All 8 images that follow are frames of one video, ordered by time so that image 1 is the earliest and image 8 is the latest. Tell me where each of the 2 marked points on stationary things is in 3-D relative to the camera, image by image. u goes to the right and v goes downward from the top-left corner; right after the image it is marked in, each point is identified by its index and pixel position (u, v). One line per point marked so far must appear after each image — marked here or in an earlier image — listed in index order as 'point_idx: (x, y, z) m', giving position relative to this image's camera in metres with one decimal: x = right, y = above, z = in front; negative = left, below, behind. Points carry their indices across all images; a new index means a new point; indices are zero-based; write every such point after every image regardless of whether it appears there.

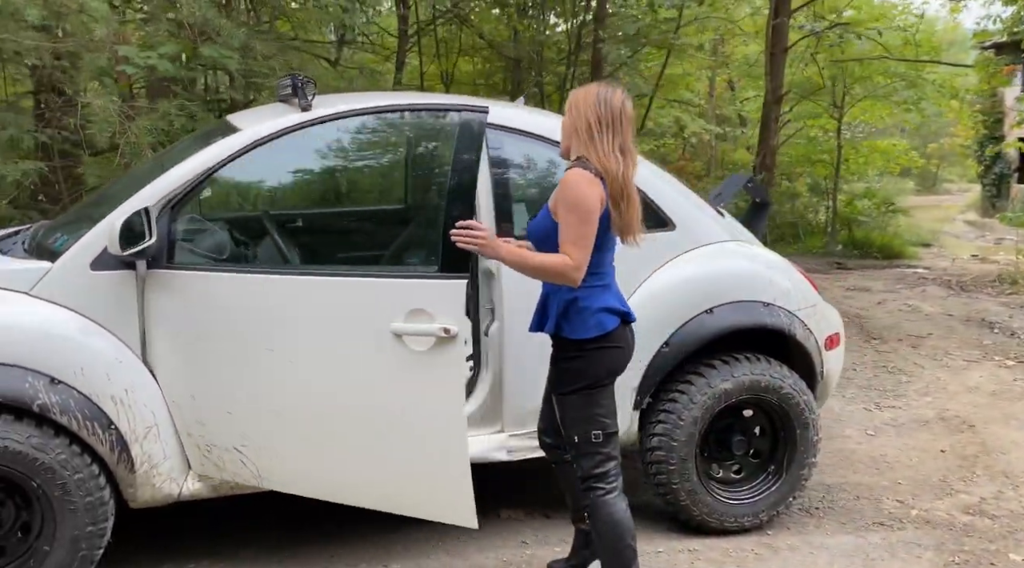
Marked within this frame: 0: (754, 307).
0: (+1.0, -0.1, +3.4) m
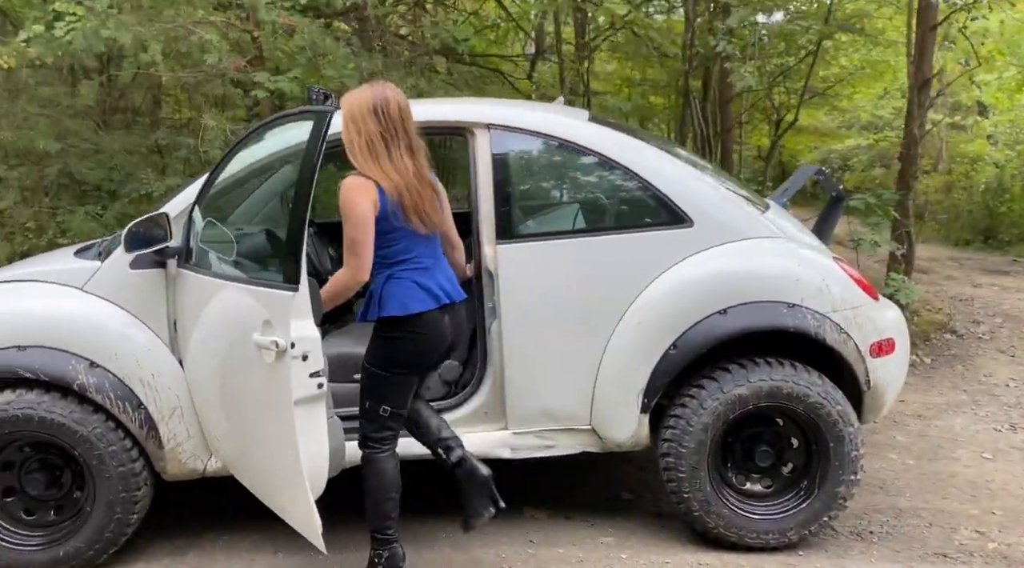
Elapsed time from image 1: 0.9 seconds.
0: (+1.0, -0.1, +3.1) m
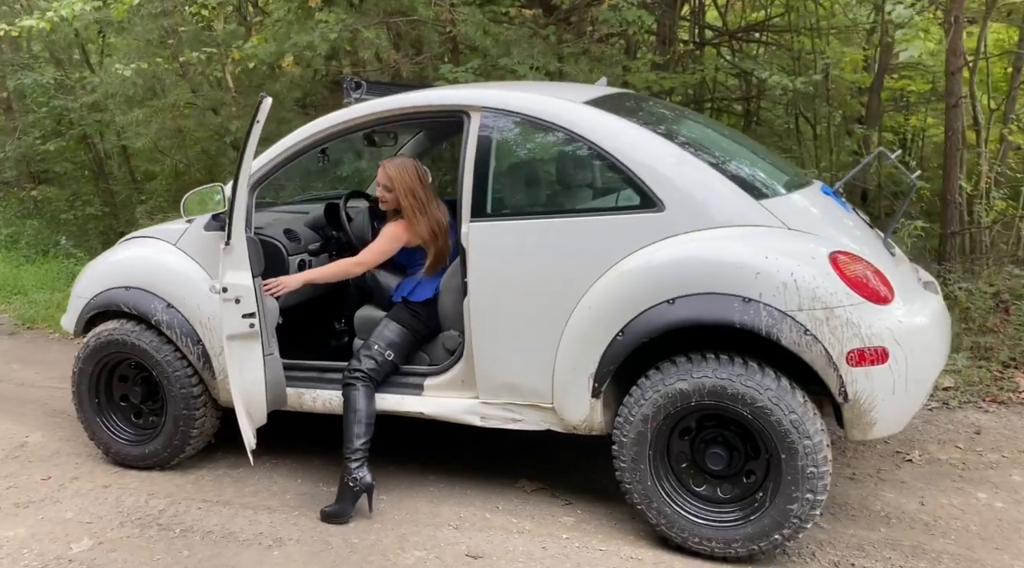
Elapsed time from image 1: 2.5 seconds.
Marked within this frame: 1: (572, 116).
0: (+0.7, -0.1, +2.9) m
1: (+0.2, +0.7, +3.4) m
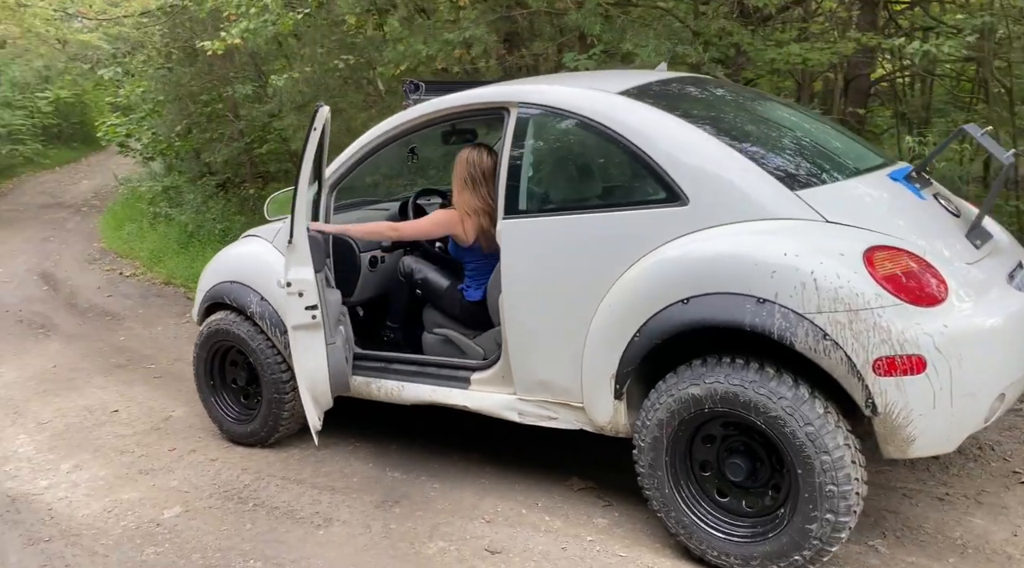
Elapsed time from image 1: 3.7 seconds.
0: (+0.7, -0.1, +2.7) m
1: (+0.4, +0.7, +3.2) m
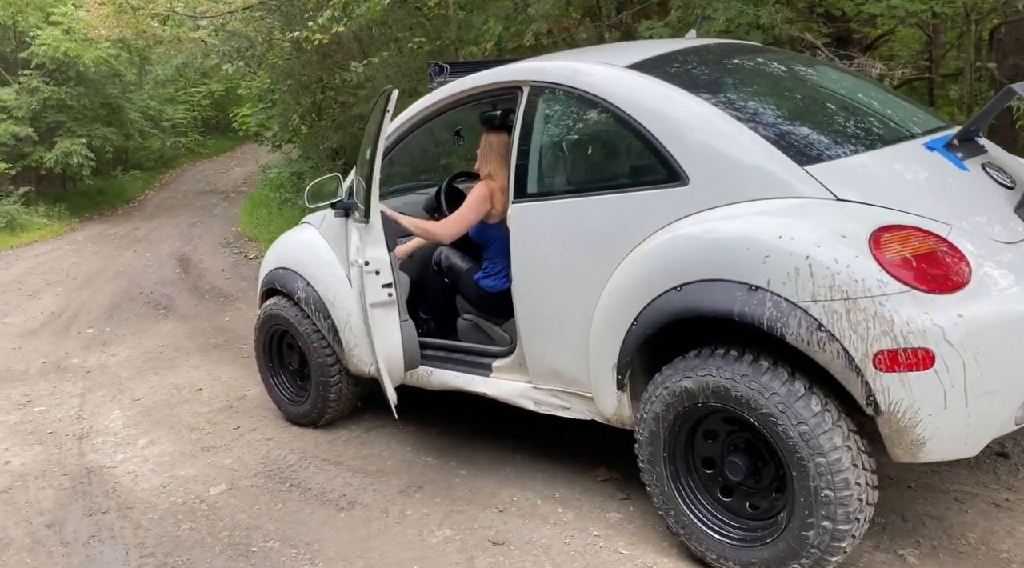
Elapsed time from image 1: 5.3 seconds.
0: (+0.7, 0.0, +2.5) m
1: (+0.4, +0.7, +3.1) m
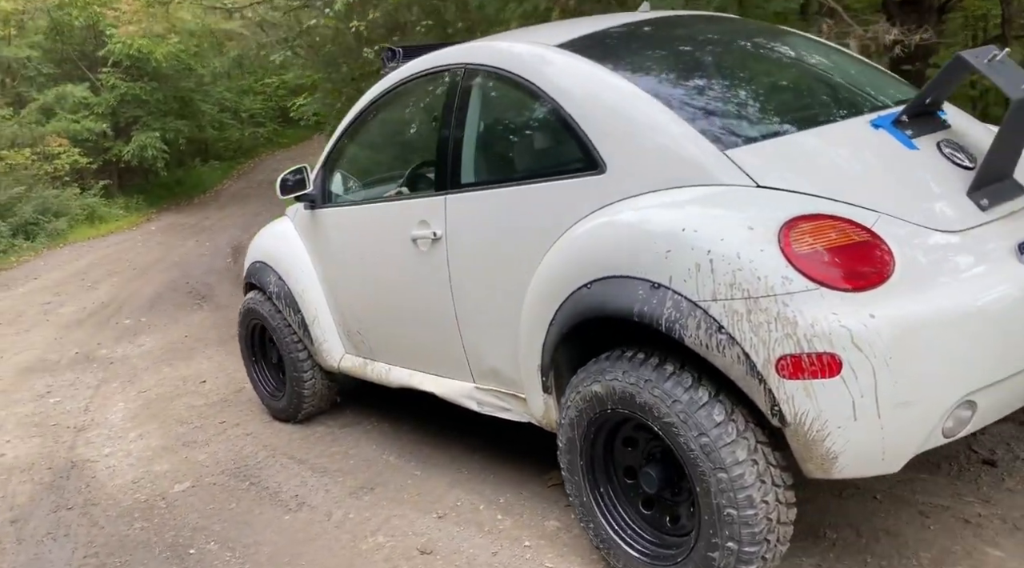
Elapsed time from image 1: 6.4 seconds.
0: (+0.3, 0.0, +2.3) m
1: (+0.1, +0.8, +2.9) m
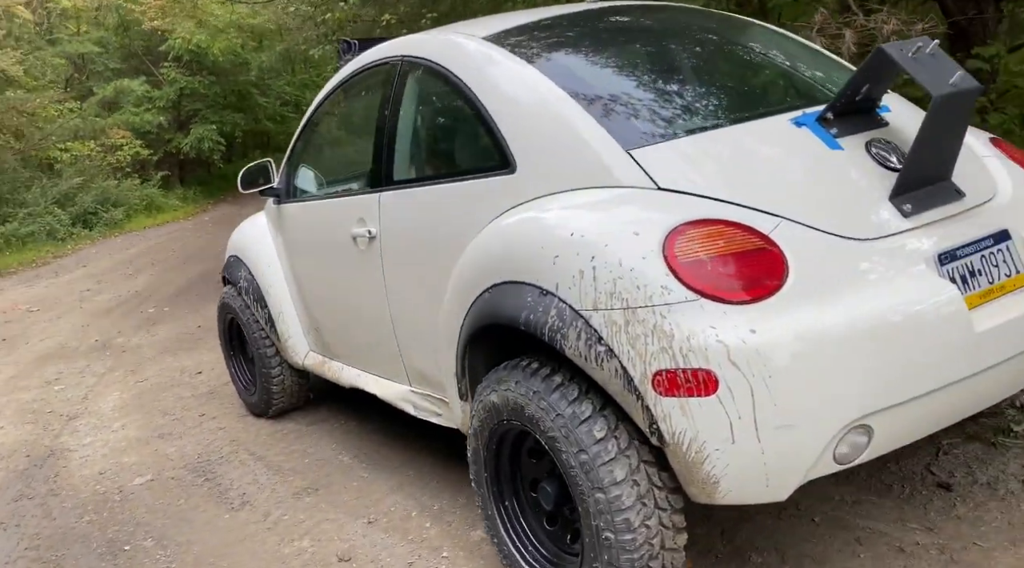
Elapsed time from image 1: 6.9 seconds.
0: (0.0, 0.0, +2.2) m
1: (-0.1, +0.8, +2.8) m
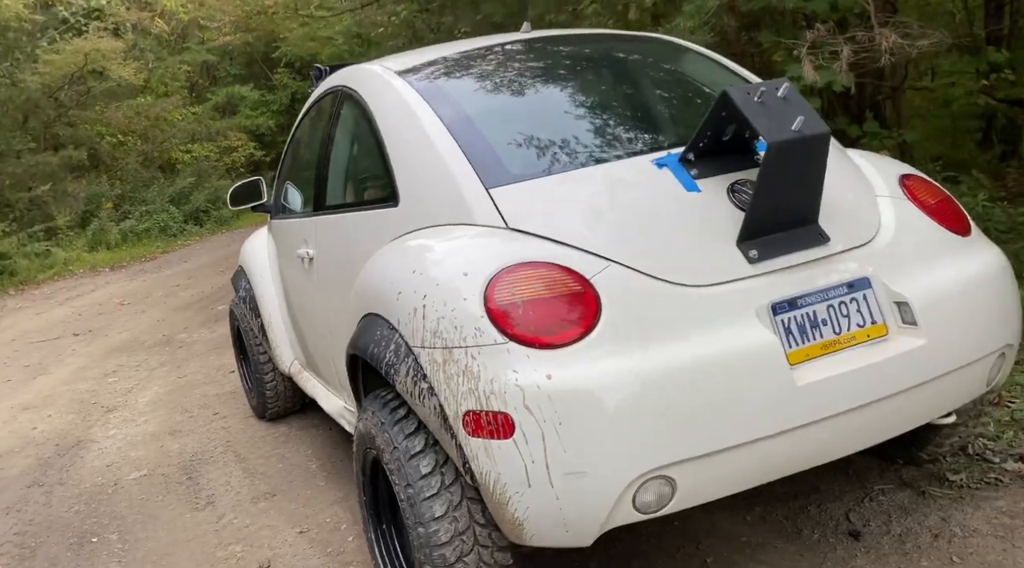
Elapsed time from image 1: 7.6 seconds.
0: (-0.4, -0.1, +2.2) m
1: (-0.4, +0.7, +2.9) m
